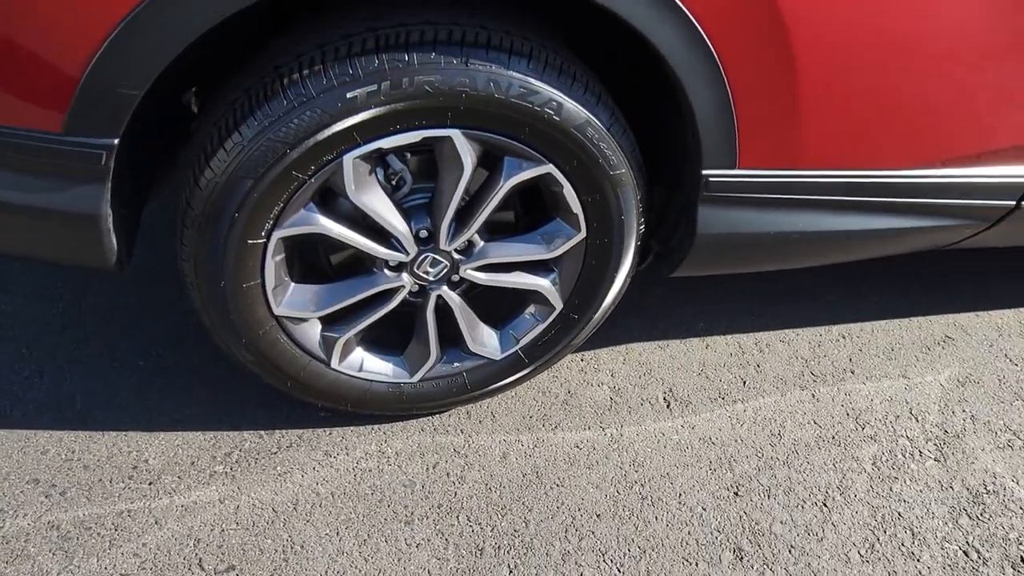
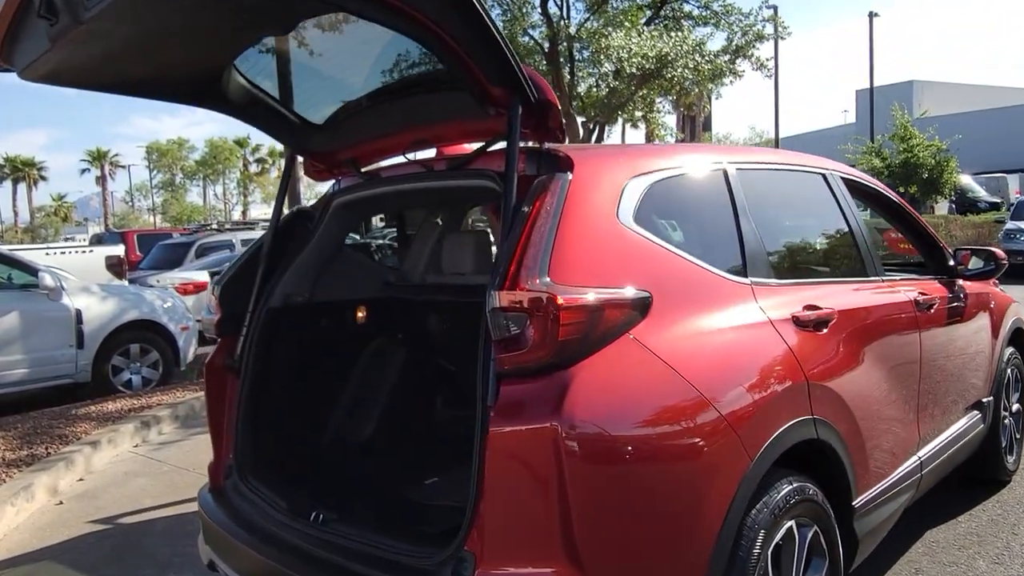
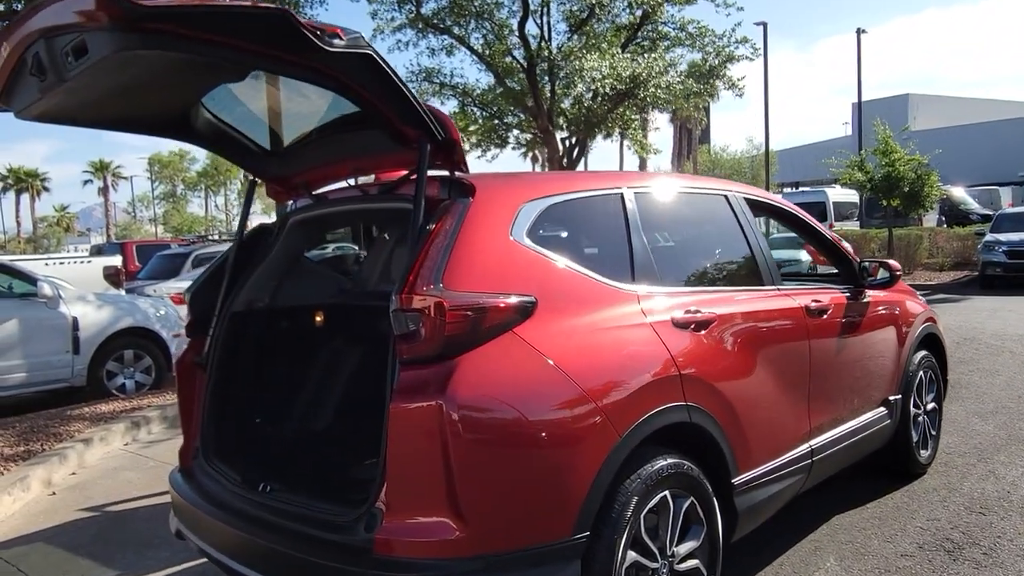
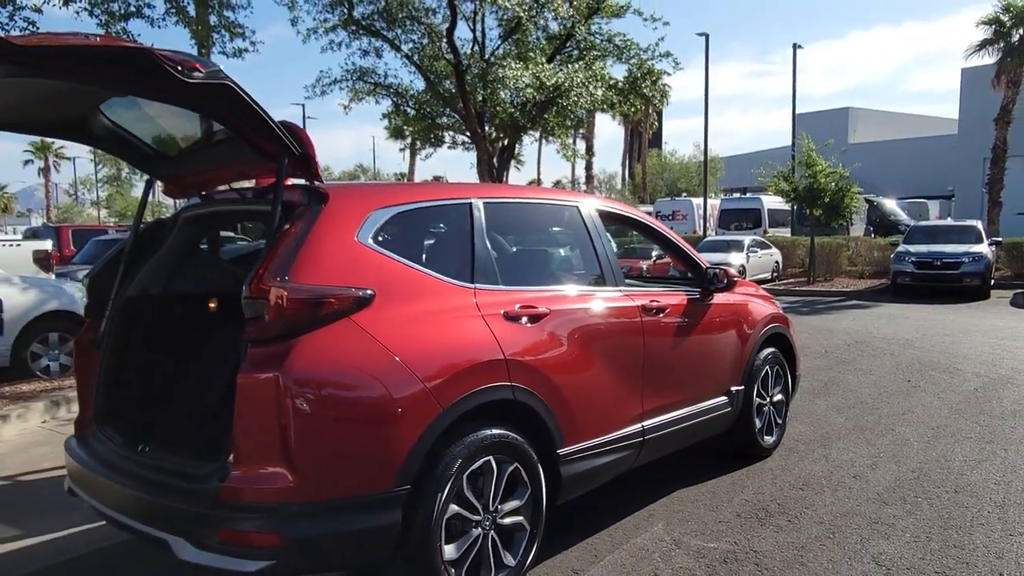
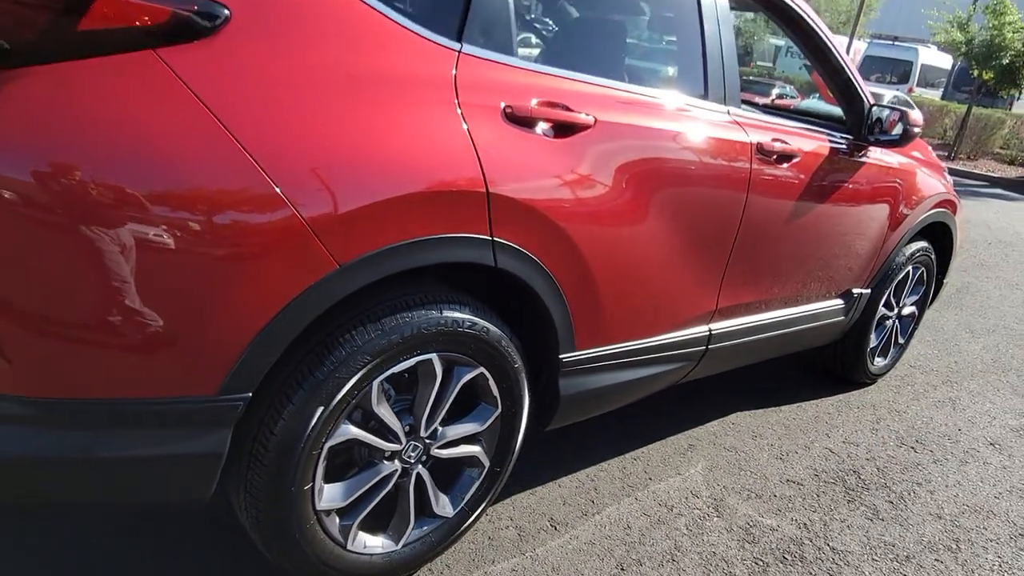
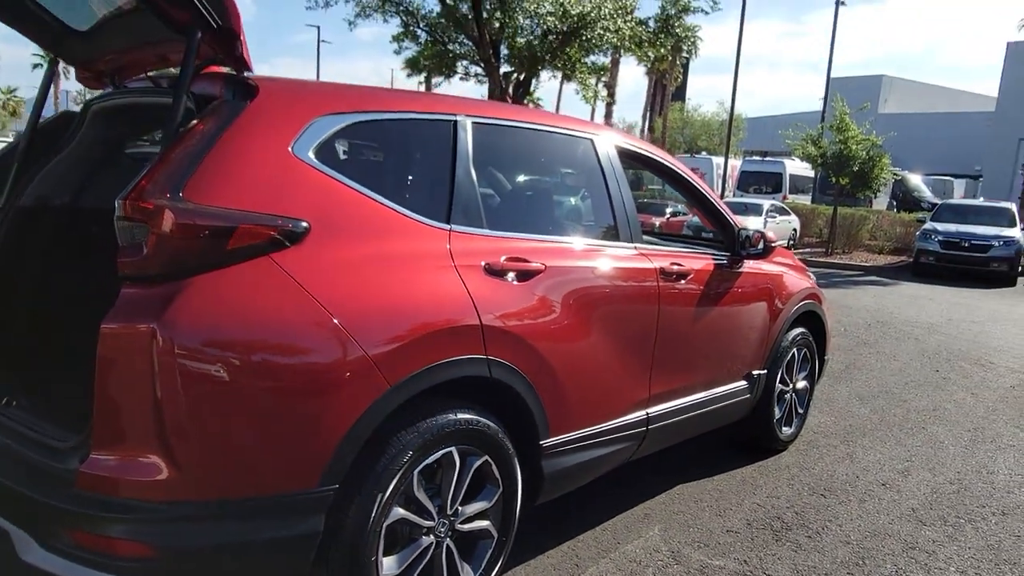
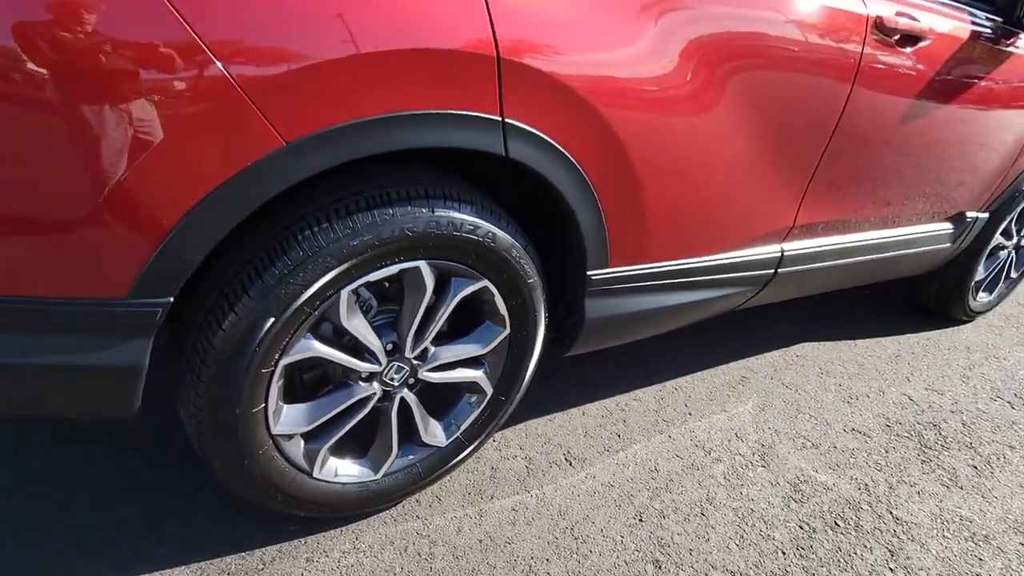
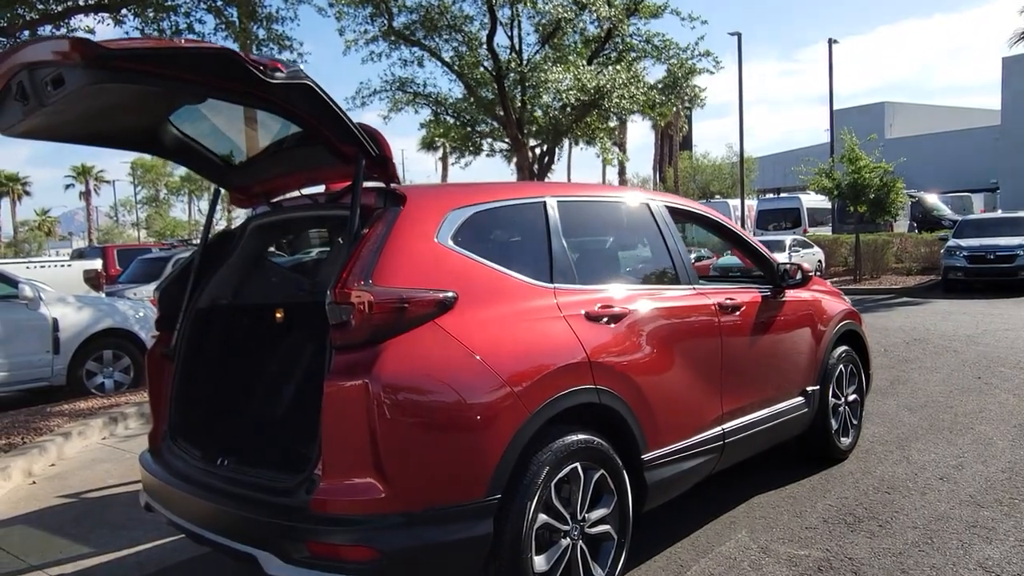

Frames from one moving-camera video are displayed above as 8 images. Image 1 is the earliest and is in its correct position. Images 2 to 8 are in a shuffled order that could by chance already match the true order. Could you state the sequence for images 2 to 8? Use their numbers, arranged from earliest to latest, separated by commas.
7, 5, 6, 4, 8, 3, 2
